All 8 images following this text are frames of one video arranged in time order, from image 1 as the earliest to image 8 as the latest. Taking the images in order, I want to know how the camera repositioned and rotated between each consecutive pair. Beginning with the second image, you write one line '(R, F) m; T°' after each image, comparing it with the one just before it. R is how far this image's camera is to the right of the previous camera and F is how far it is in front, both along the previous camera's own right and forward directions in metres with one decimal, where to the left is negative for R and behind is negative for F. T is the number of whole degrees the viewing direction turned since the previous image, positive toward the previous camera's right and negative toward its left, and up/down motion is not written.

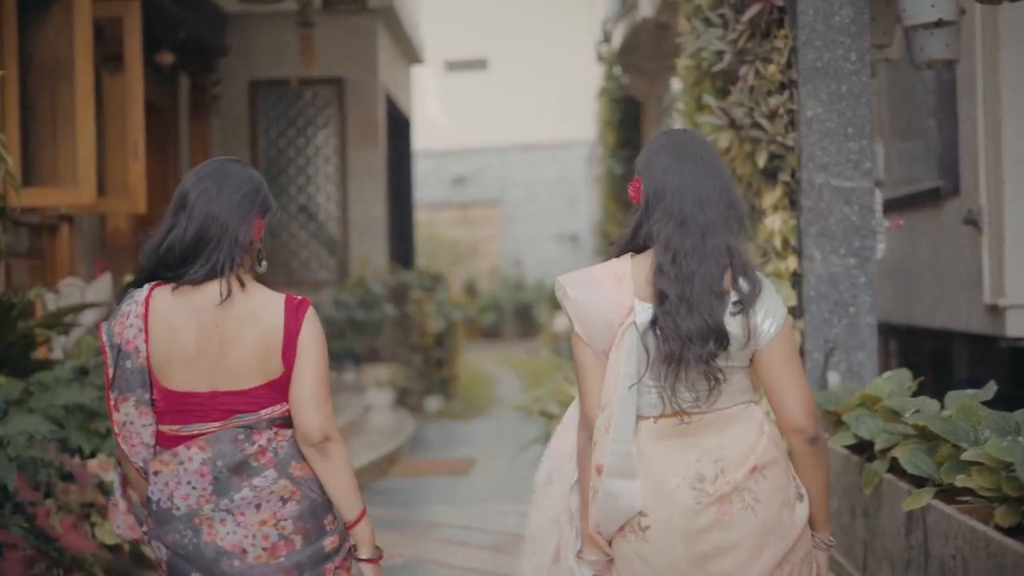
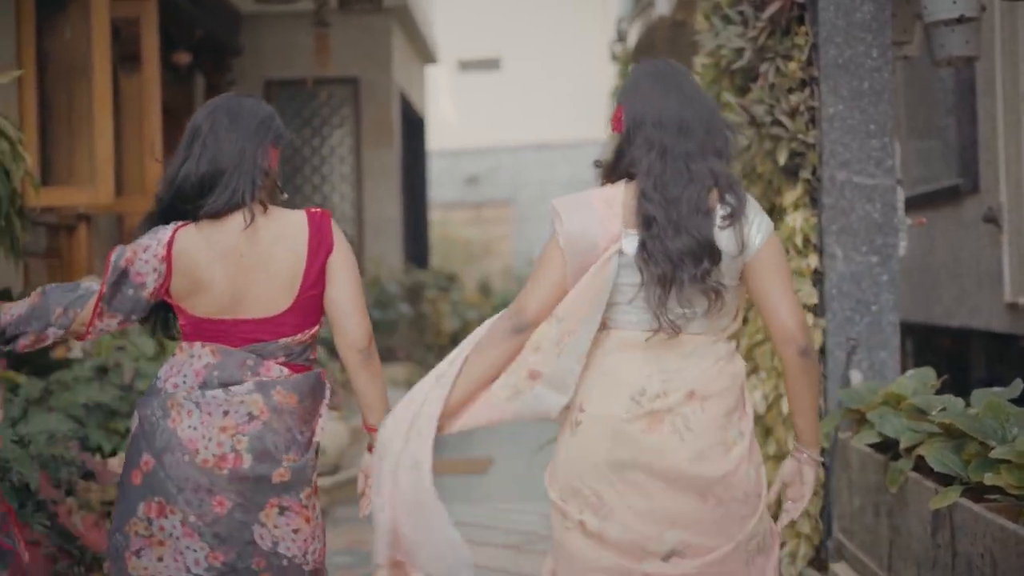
(0.0, 0.0) m; 0°
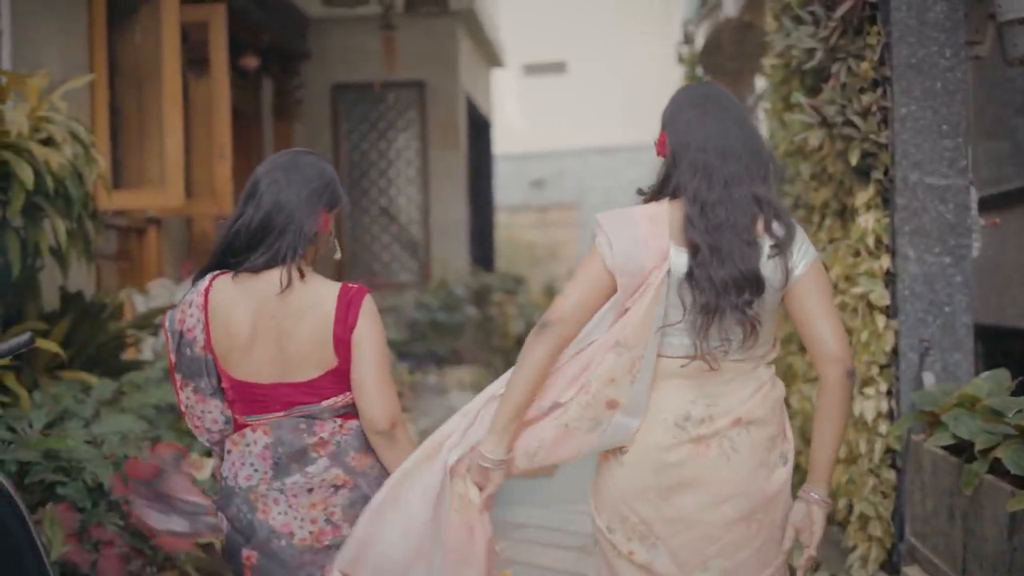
(0.0, 0.0) m; -2°
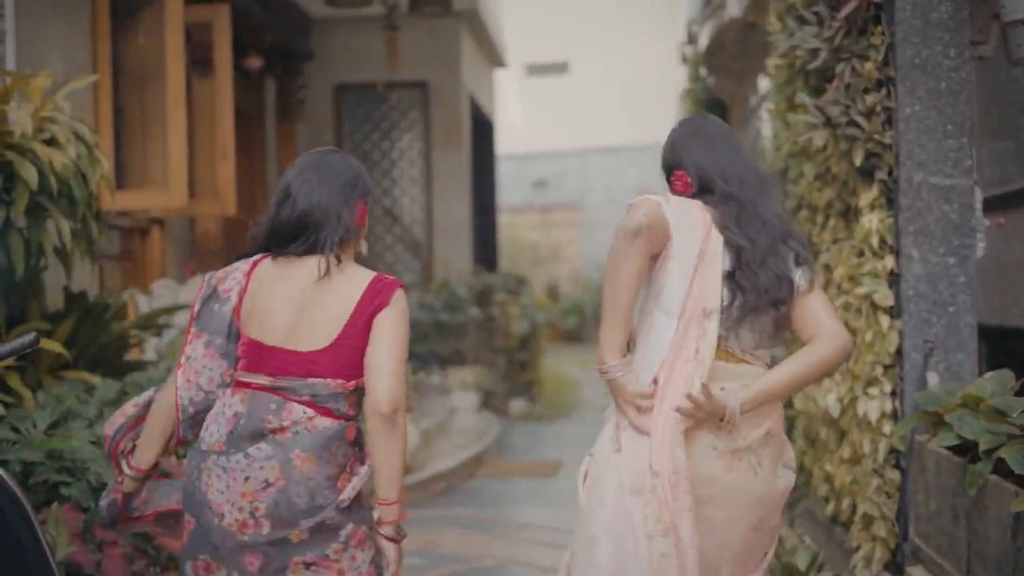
(0.0, 0.0) m; 0°
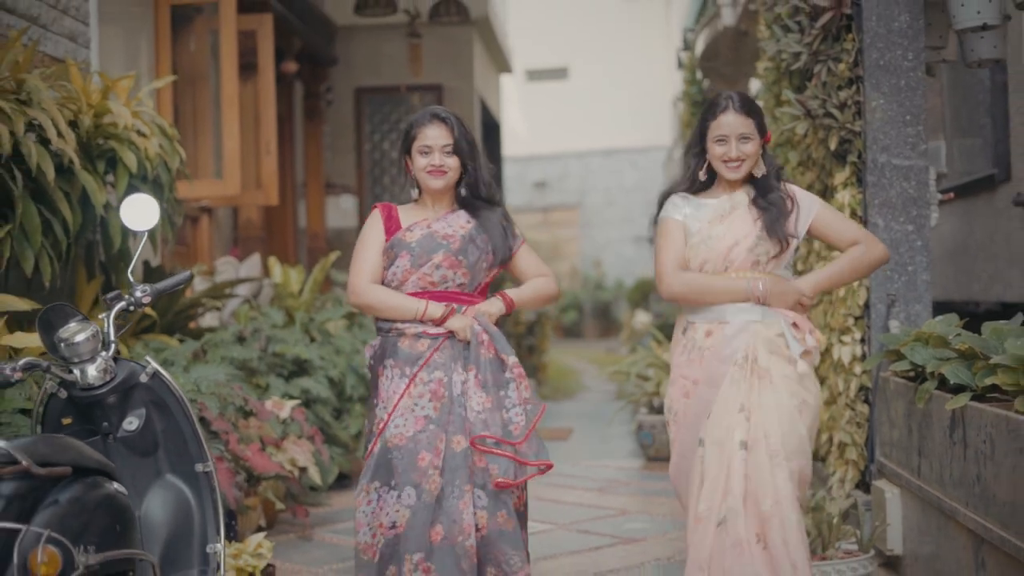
(-0.1, -0.7) m; 0°
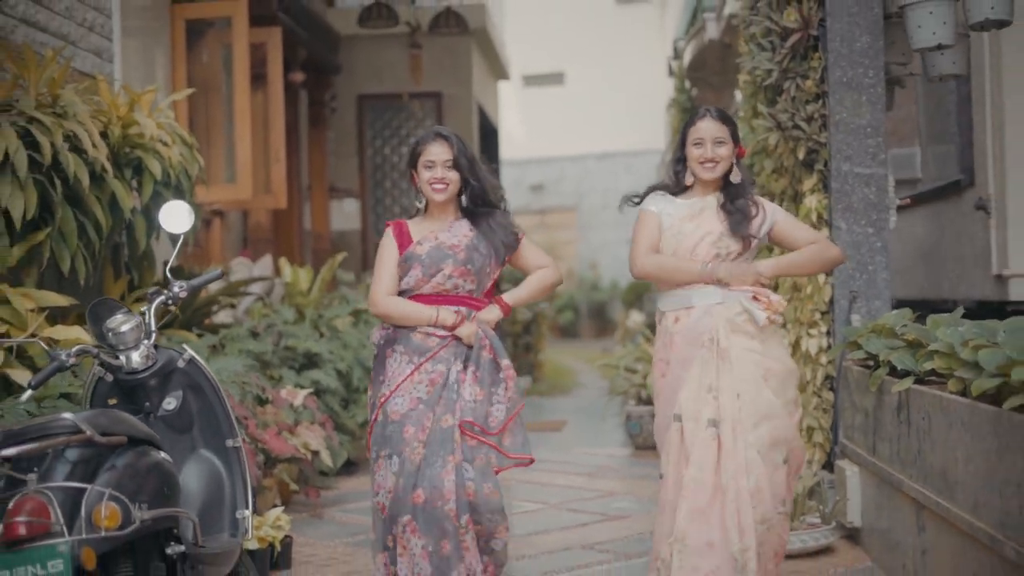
(0.0, -0.4) m; 0°
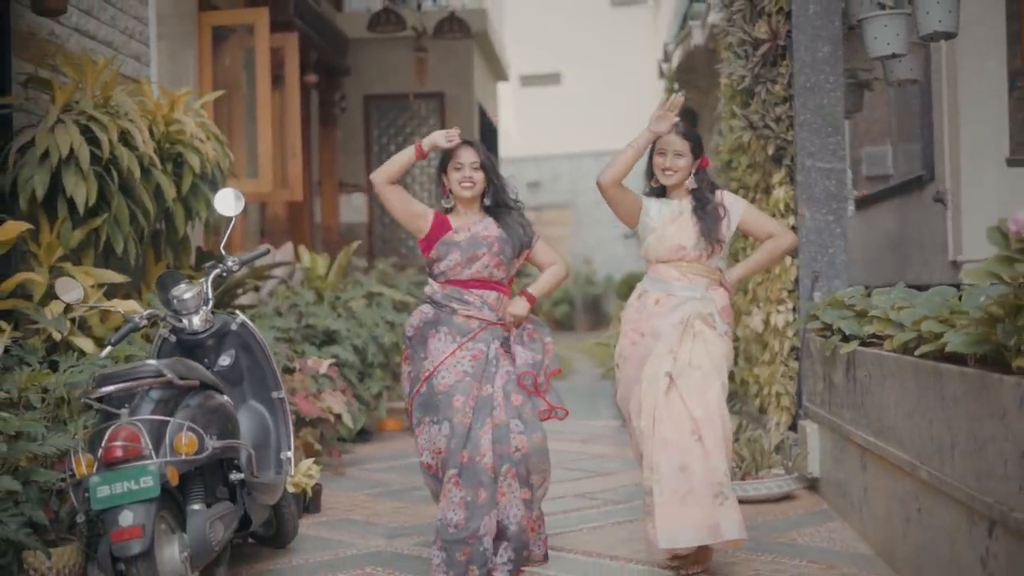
(0.0, -0.6) m; 0°
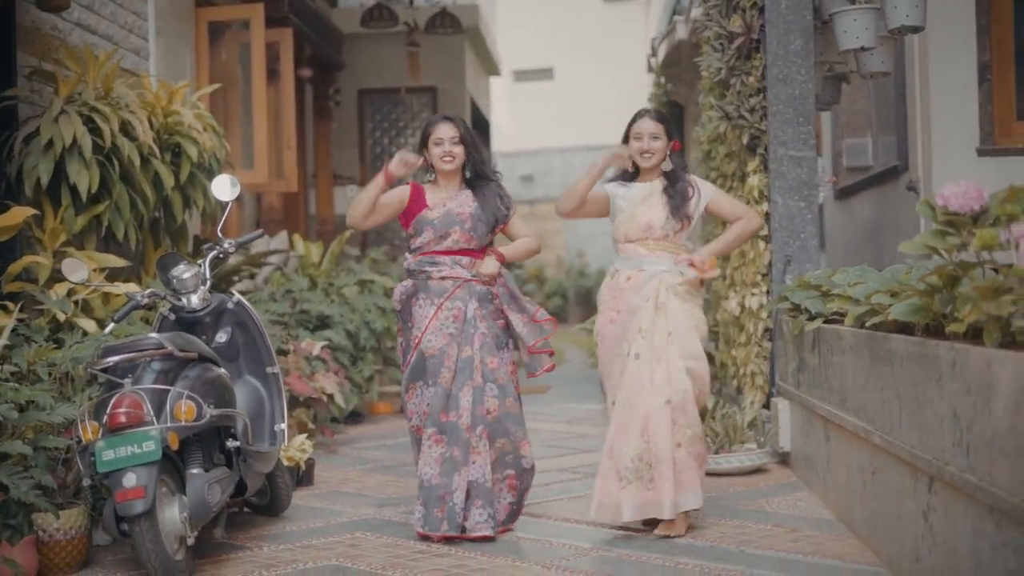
(0.0, -0.2) m; 0°
